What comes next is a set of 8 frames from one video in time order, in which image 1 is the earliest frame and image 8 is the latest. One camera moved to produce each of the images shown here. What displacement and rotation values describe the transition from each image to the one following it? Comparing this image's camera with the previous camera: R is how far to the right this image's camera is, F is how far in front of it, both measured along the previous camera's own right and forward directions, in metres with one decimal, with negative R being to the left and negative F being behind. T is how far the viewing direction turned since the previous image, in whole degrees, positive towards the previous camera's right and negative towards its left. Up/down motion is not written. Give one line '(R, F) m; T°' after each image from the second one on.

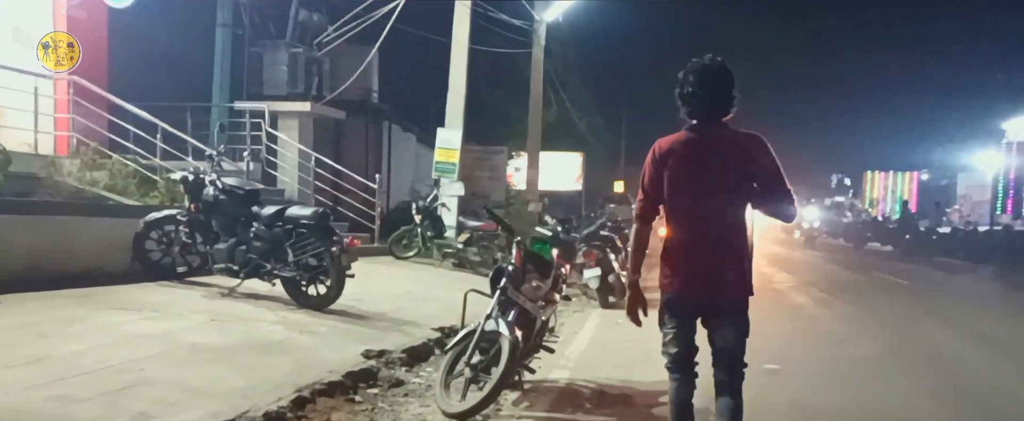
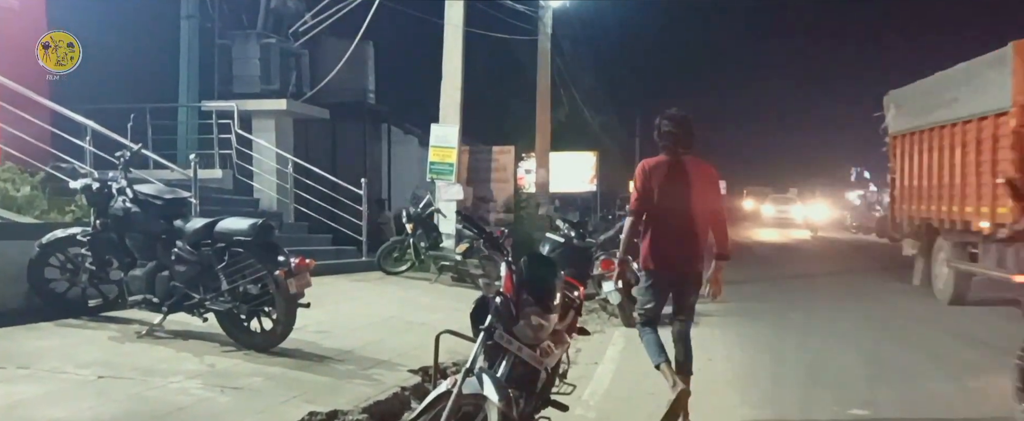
(+0.1, +2.1) m; -1°
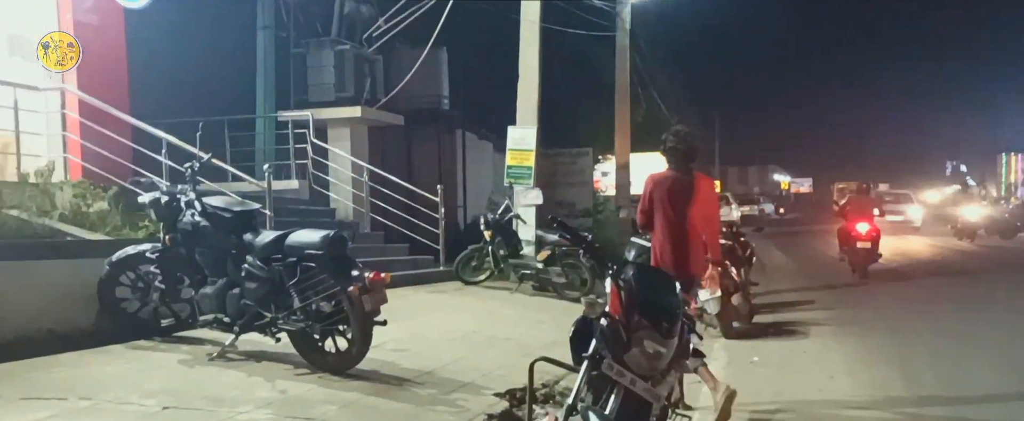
(-0.1, +0.6) m; -4°
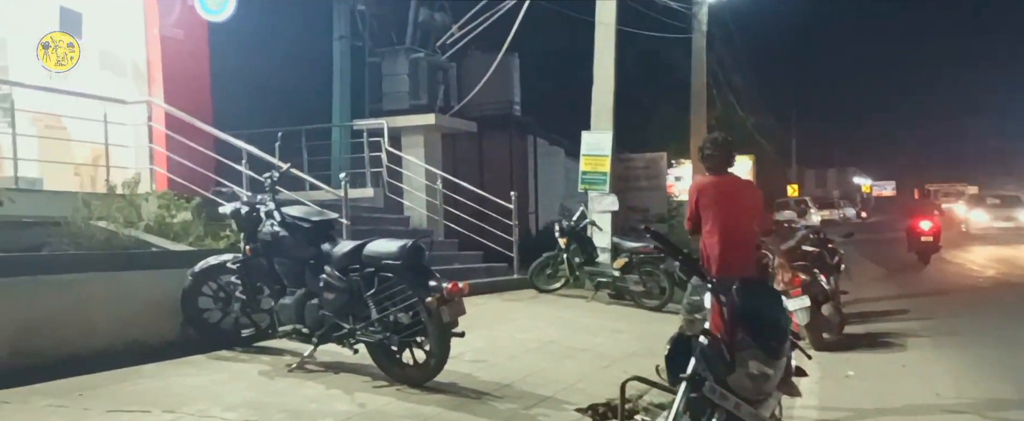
(-0.1, +0.2) m; -4°
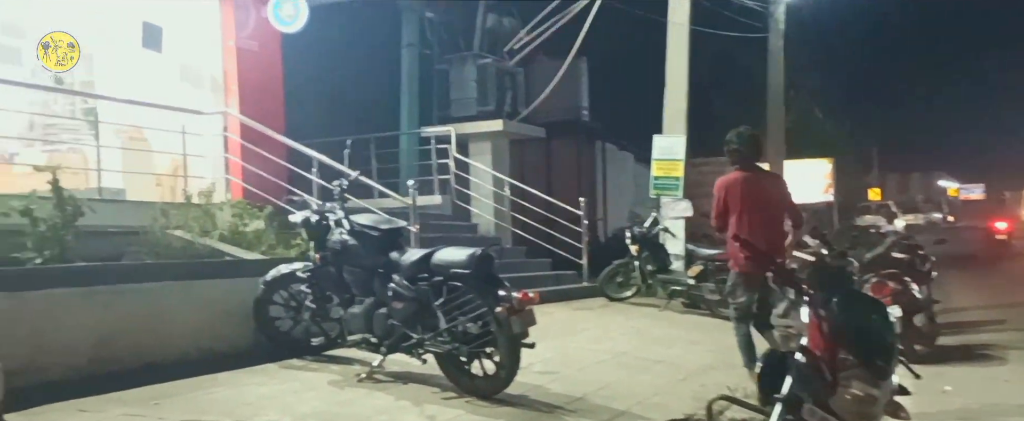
(0.0, +0.2) m; -4°
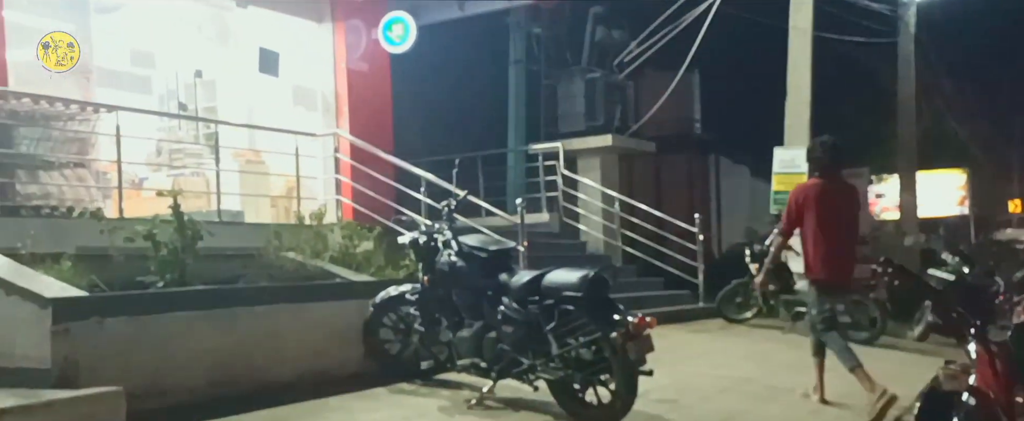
(0.0, +0.3) m; -6°
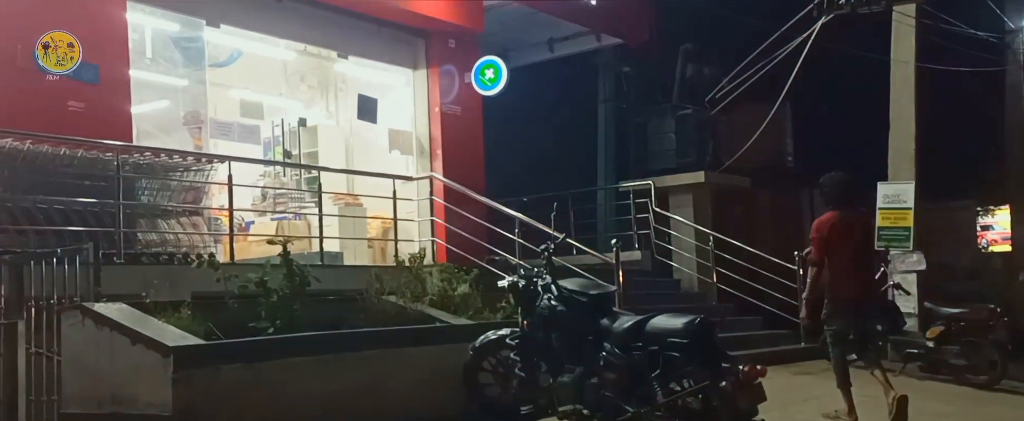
(-0.1, 0.0) m; -5°
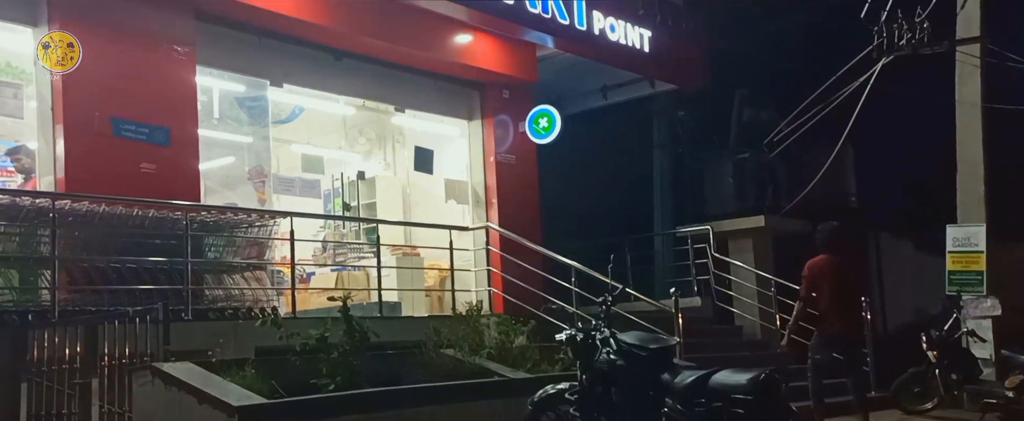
(0.0, 0.0) m; -3°
